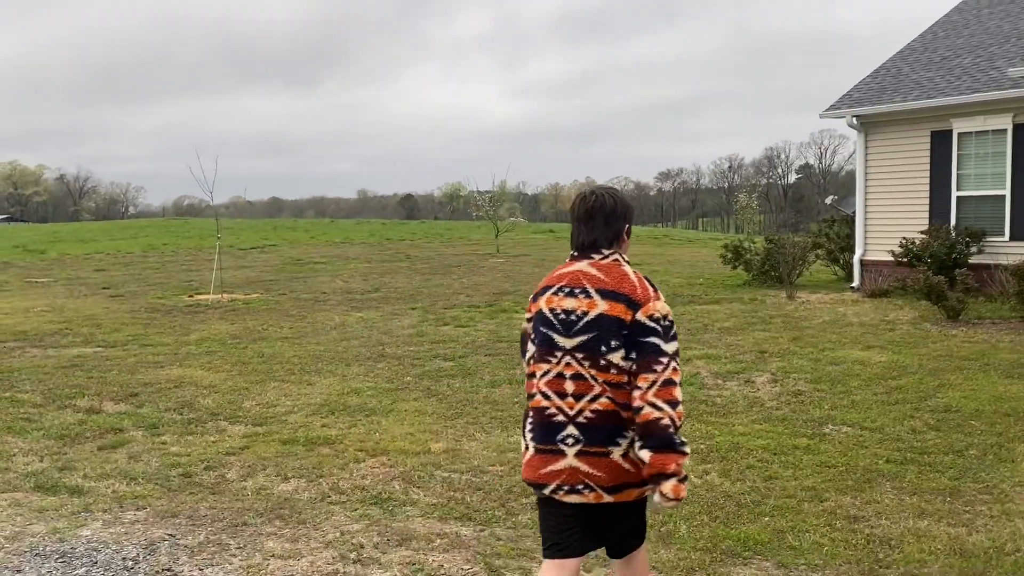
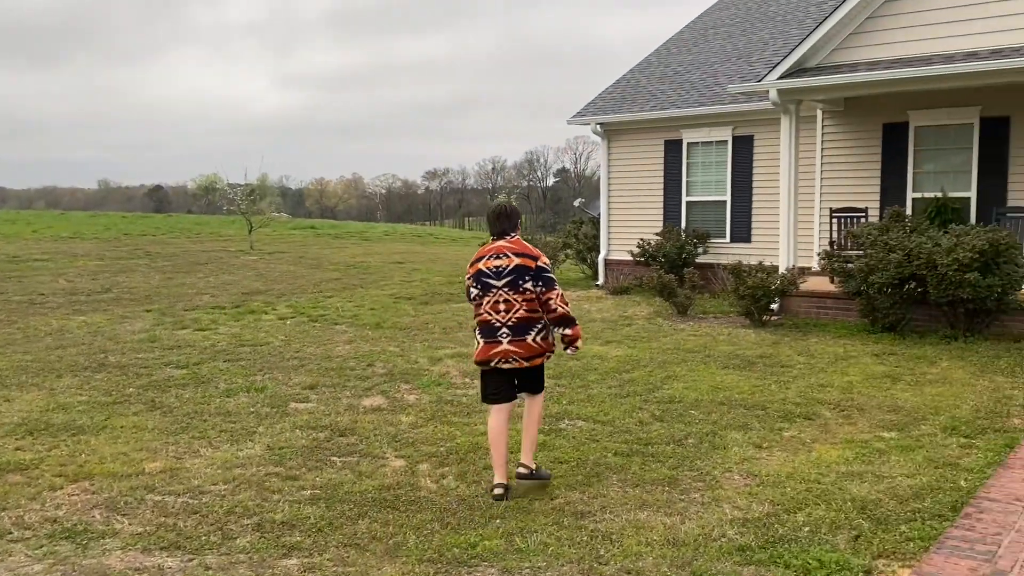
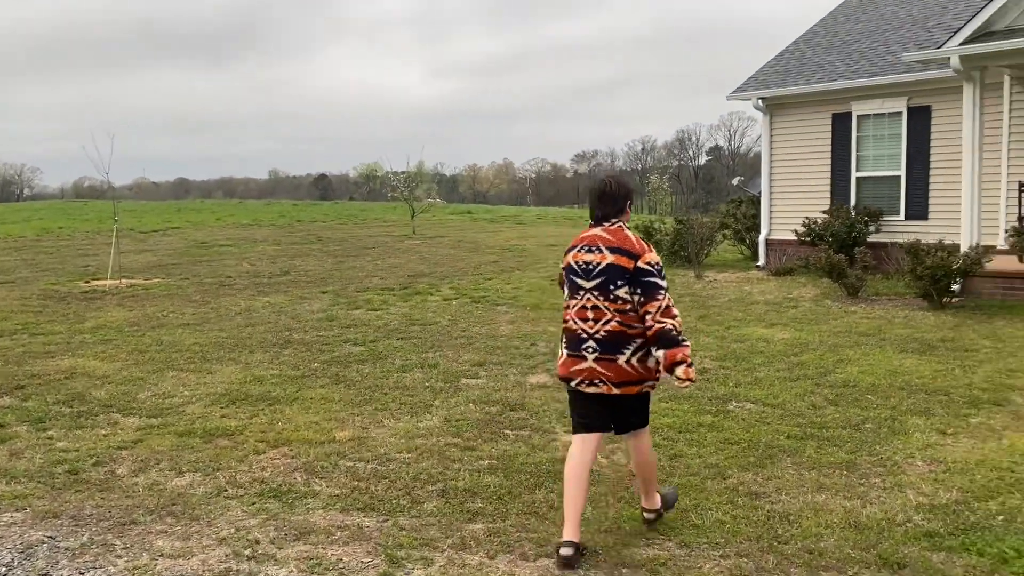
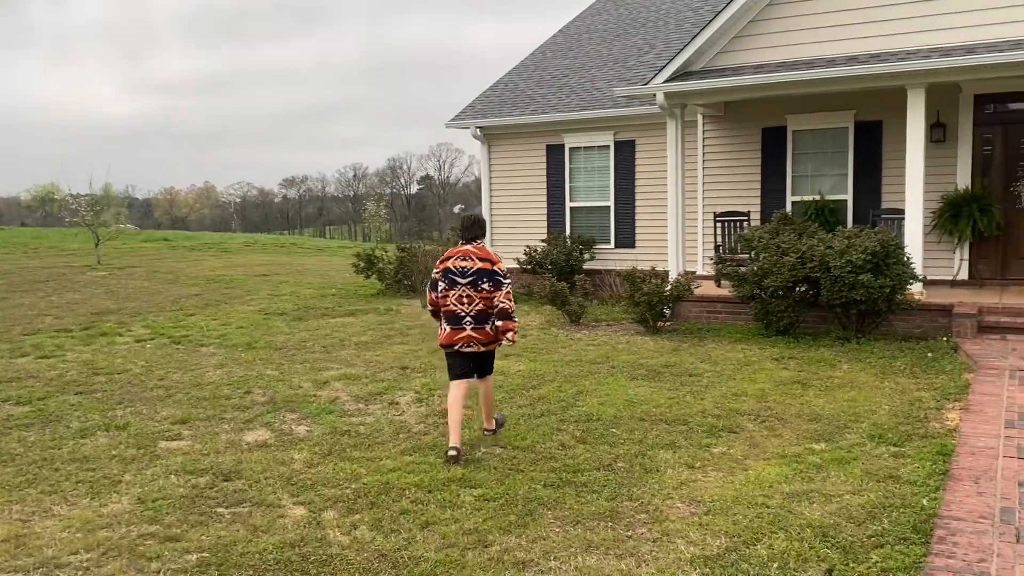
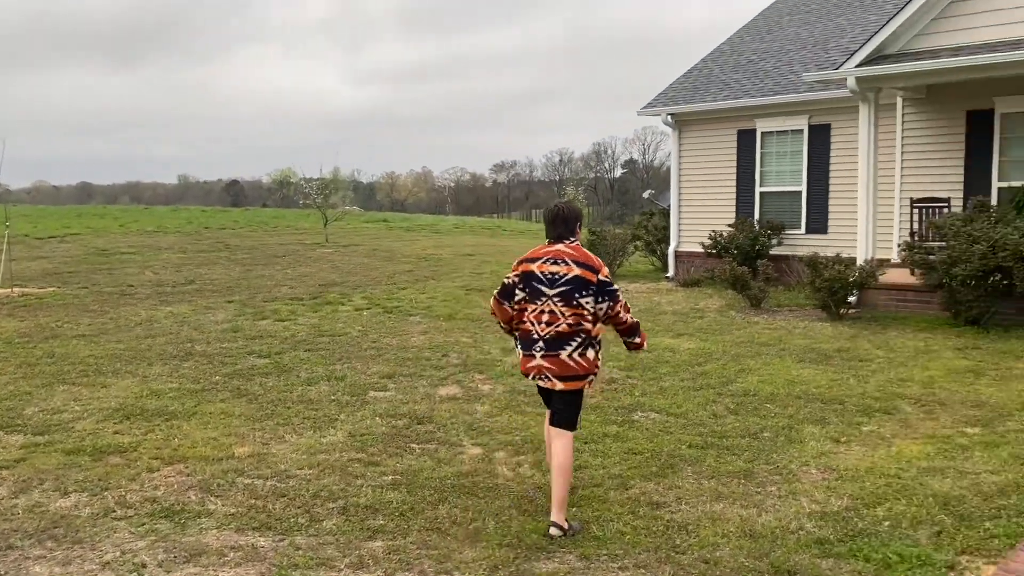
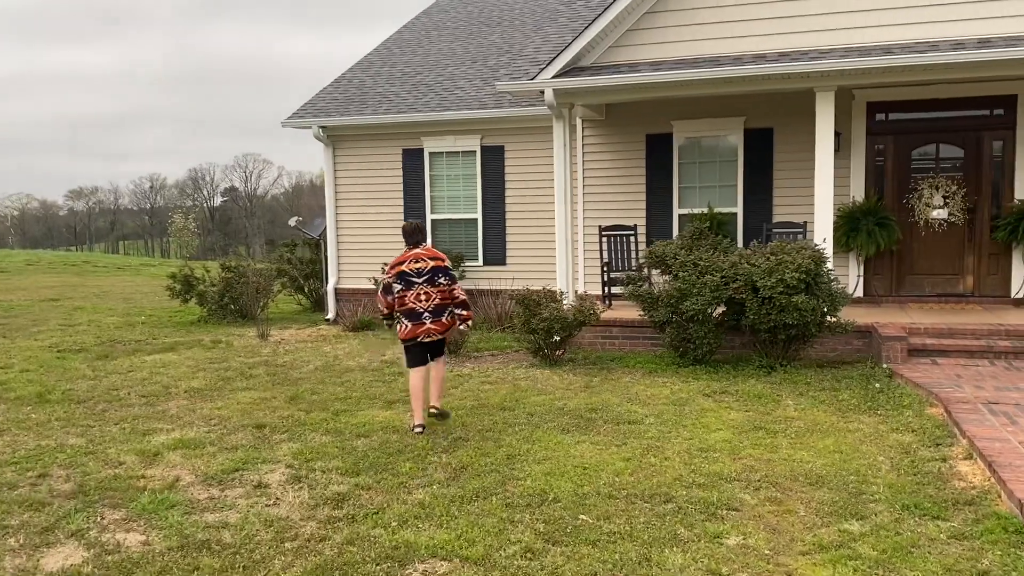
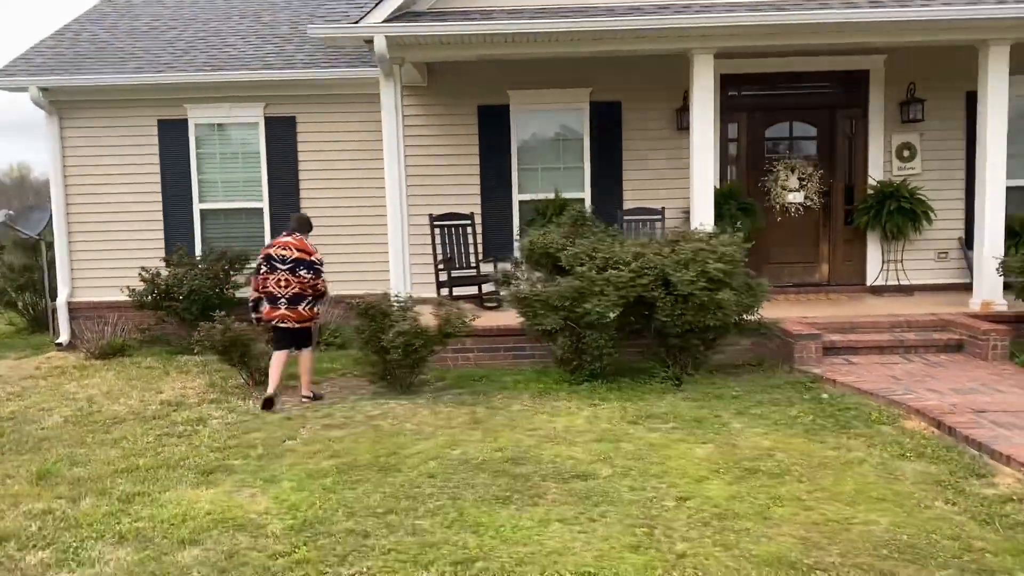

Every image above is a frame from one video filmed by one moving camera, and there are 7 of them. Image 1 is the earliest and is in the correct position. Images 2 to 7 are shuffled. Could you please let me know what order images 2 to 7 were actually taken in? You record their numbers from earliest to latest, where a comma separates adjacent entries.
3, 5, 2, 4, 6, 7
